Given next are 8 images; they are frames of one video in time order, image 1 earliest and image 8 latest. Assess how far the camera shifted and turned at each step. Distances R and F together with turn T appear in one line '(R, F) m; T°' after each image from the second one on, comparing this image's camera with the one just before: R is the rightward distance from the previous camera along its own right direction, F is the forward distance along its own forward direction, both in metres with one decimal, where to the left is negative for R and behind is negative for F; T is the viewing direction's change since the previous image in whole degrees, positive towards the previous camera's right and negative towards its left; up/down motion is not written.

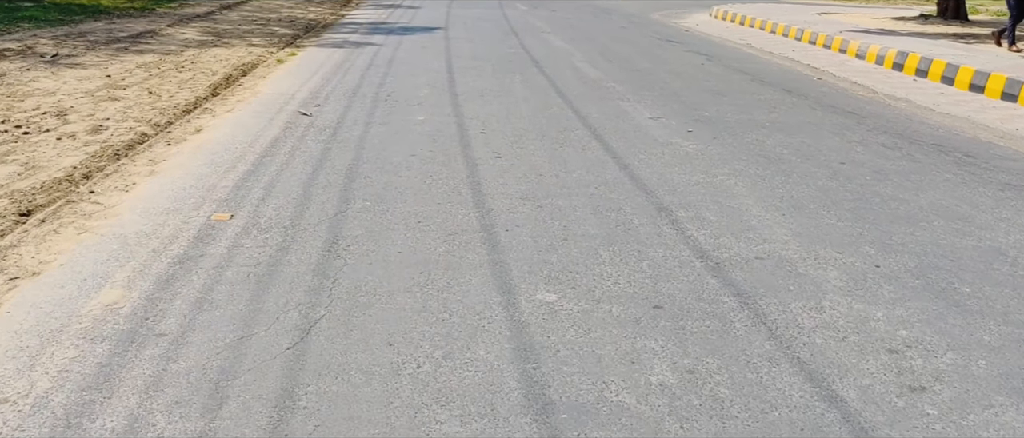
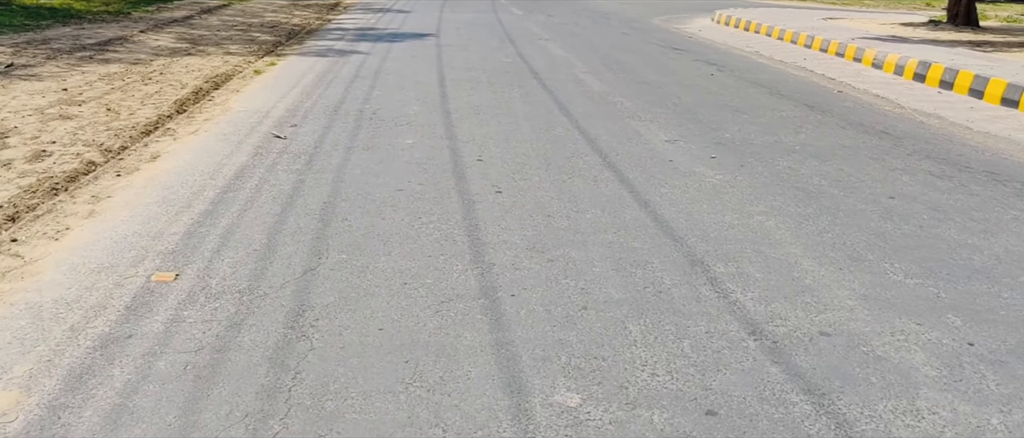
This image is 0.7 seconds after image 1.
(-0.1, +0.9) m; +1°
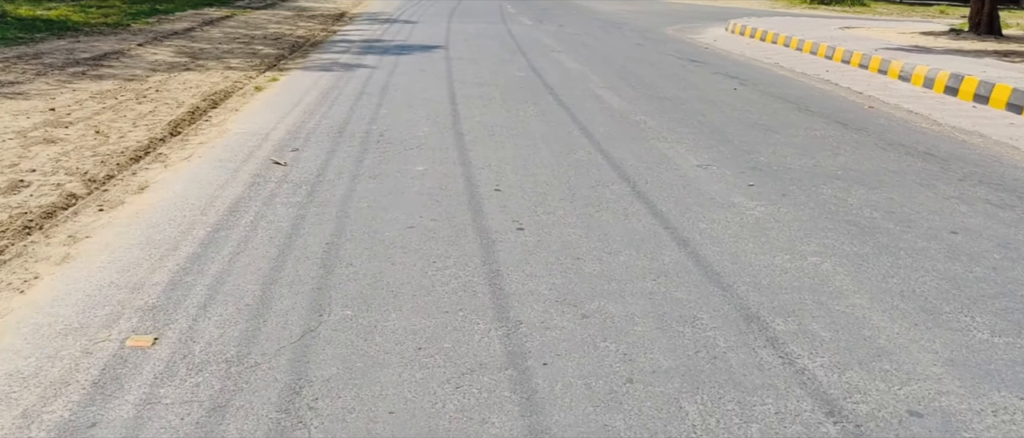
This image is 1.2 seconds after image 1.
(-0.1, +0.6) m; 0°
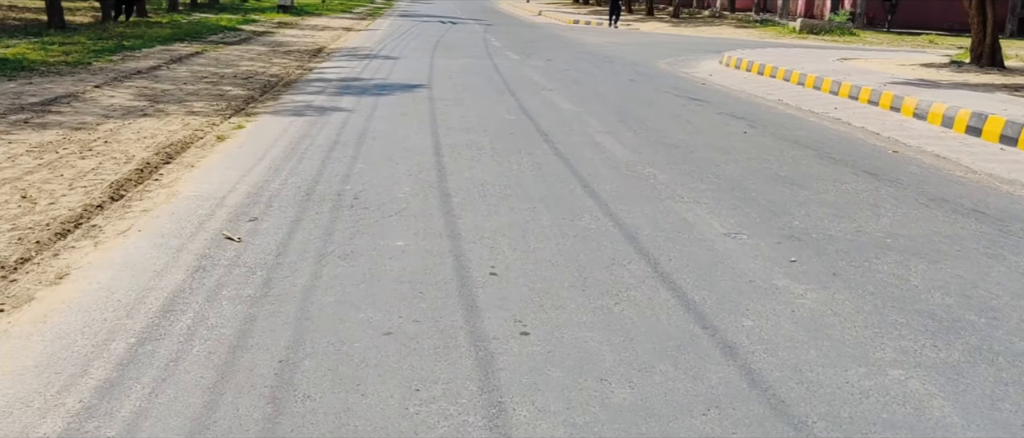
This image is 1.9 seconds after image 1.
(-0.1, +1.0) m; +1°
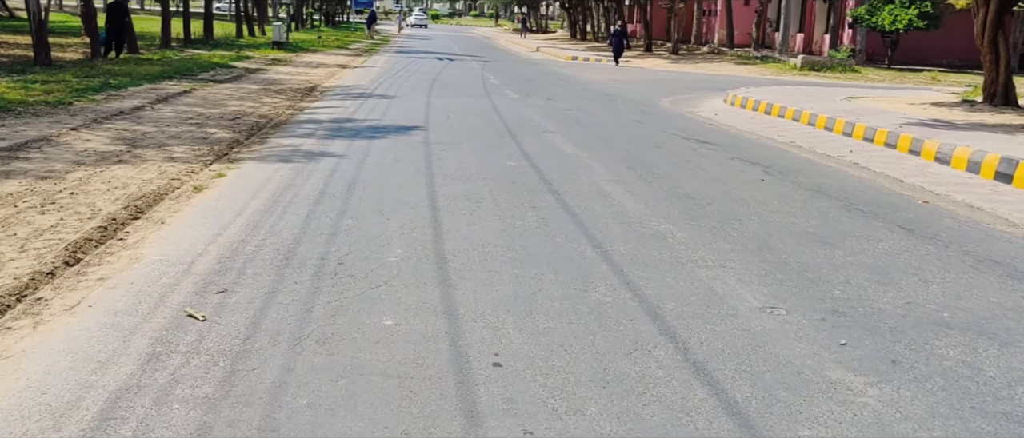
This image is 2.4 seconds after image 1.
(0.0, +0.7) m; 0°
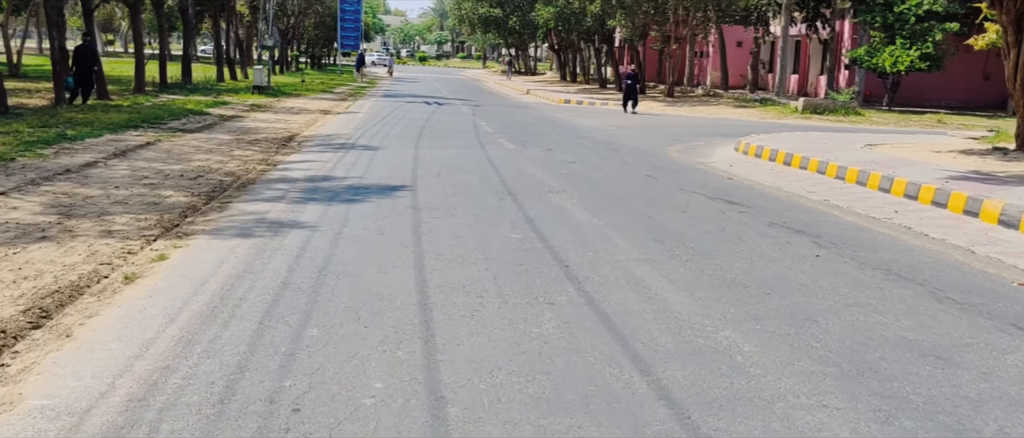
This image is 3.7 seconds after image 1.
(-0.1, +1.6) m; +1°
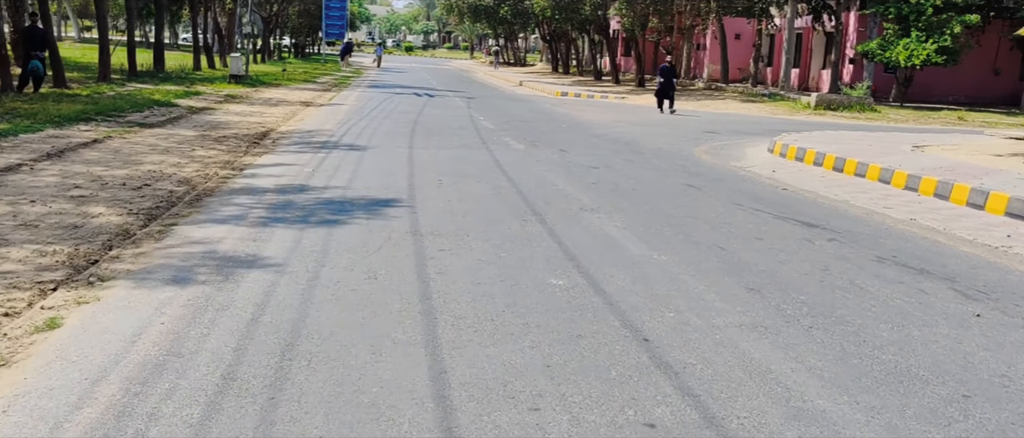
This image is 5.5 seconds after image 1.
(-0.4, +2.3) m; +1°
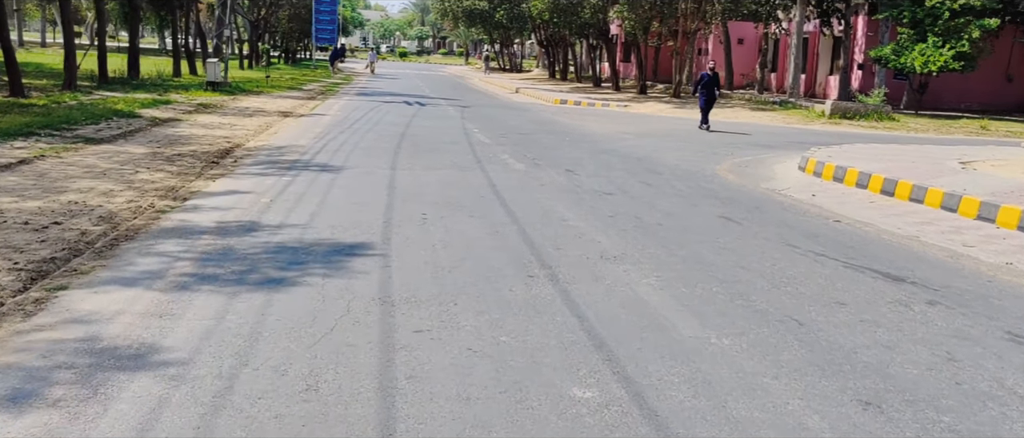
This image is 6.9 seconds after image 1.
(0.0, +2.0) m; 0°
